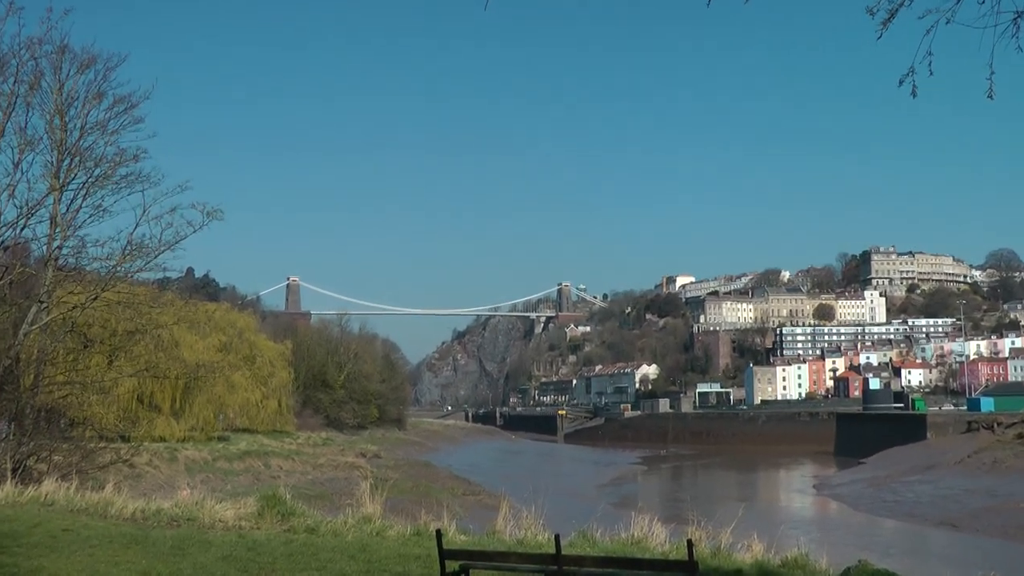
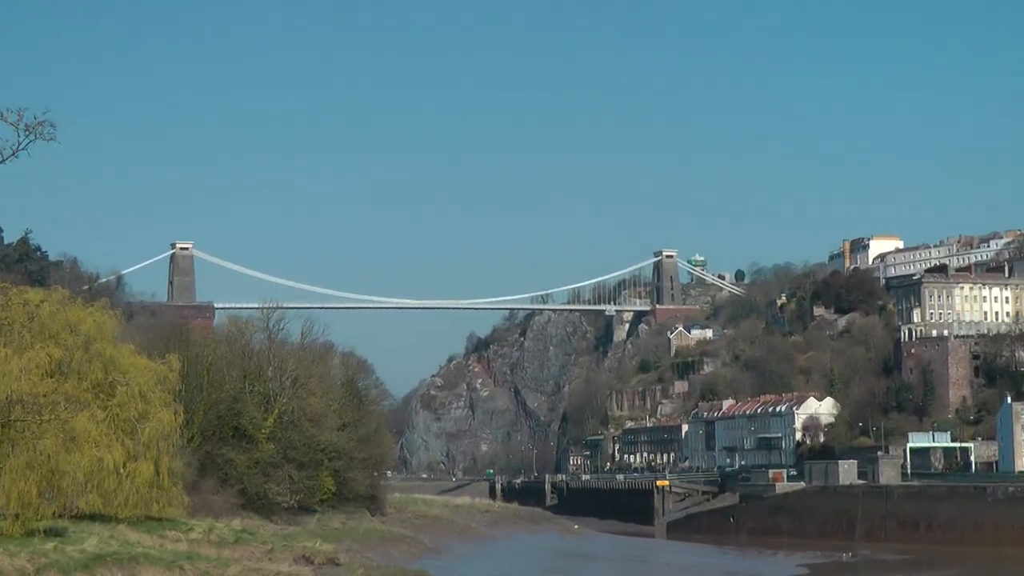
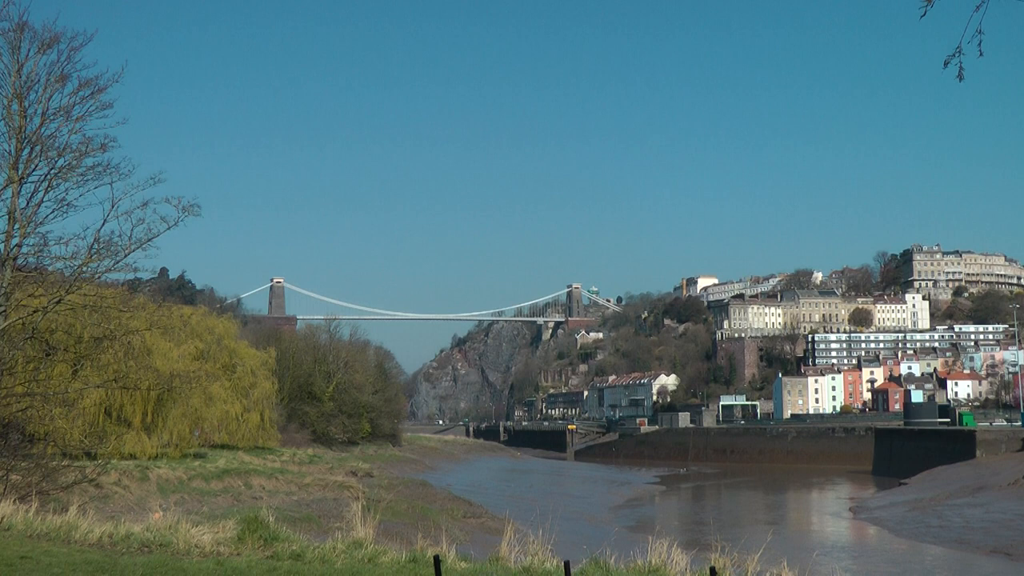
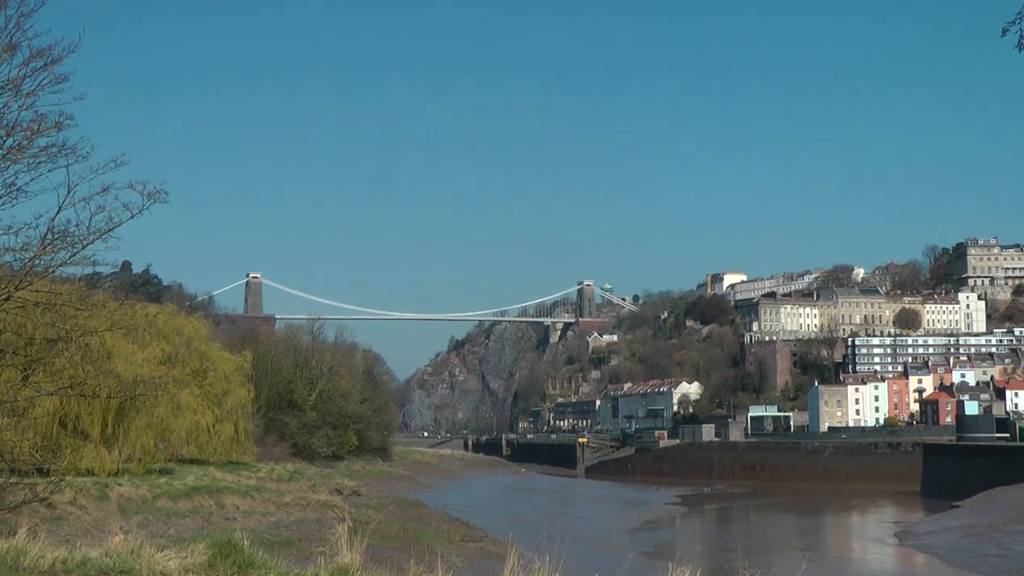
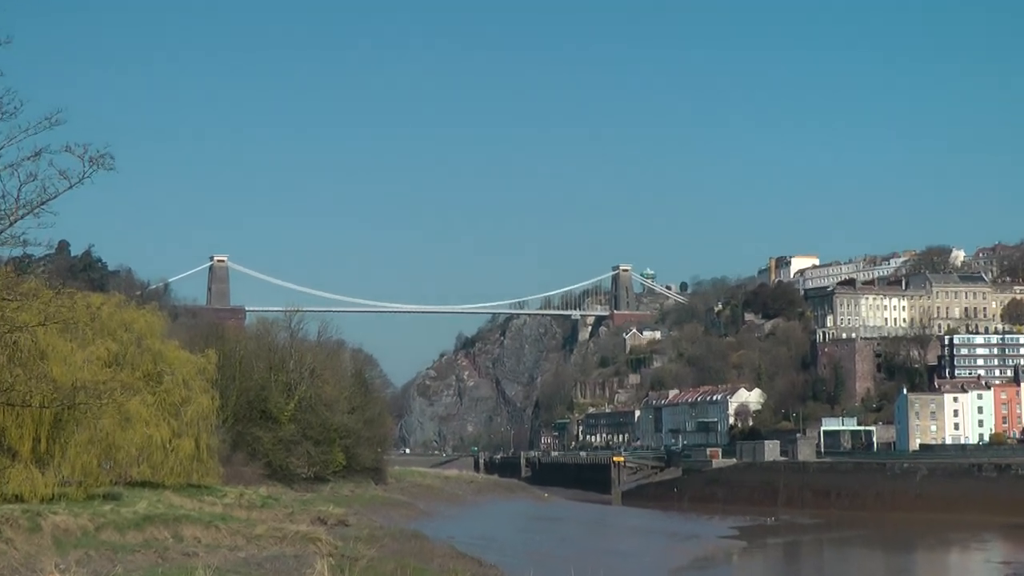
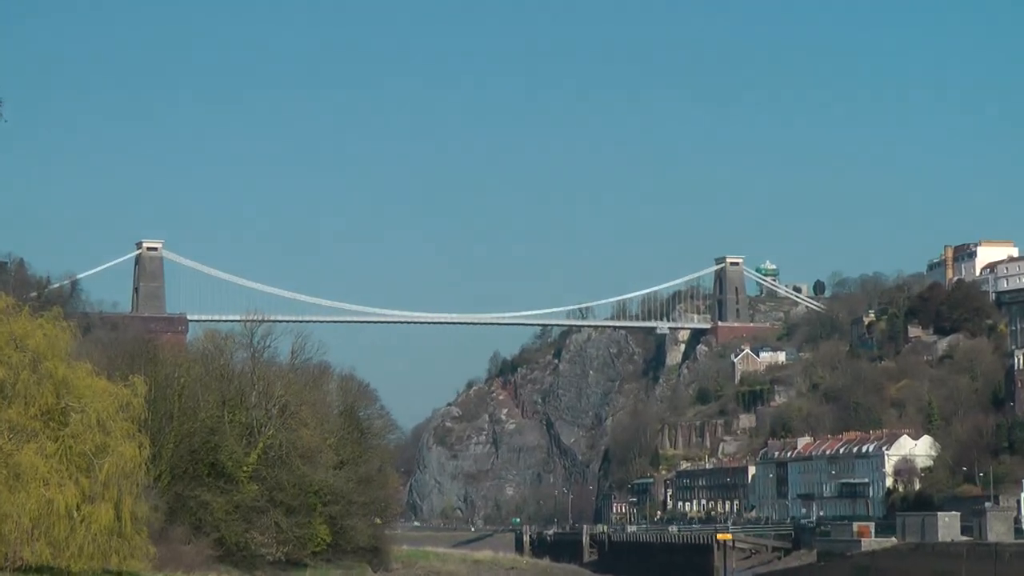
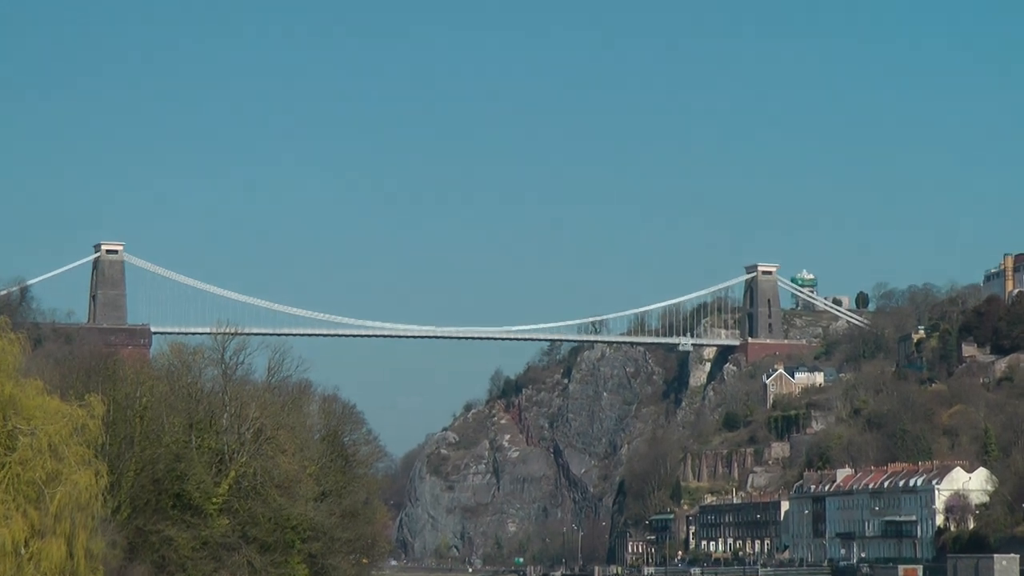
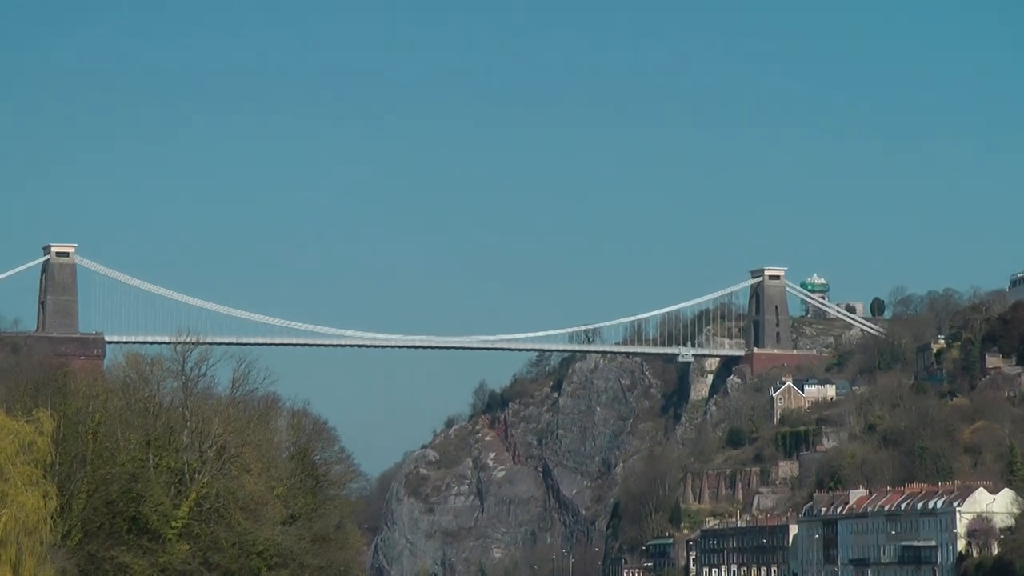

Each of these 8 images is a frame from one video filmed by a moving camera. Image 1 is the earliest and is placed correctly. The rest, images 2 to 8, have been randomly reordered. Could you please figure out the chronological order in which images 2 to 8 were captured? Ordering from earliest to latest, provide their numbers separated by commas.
3, 4, 5, 2, 6, 7, 8
